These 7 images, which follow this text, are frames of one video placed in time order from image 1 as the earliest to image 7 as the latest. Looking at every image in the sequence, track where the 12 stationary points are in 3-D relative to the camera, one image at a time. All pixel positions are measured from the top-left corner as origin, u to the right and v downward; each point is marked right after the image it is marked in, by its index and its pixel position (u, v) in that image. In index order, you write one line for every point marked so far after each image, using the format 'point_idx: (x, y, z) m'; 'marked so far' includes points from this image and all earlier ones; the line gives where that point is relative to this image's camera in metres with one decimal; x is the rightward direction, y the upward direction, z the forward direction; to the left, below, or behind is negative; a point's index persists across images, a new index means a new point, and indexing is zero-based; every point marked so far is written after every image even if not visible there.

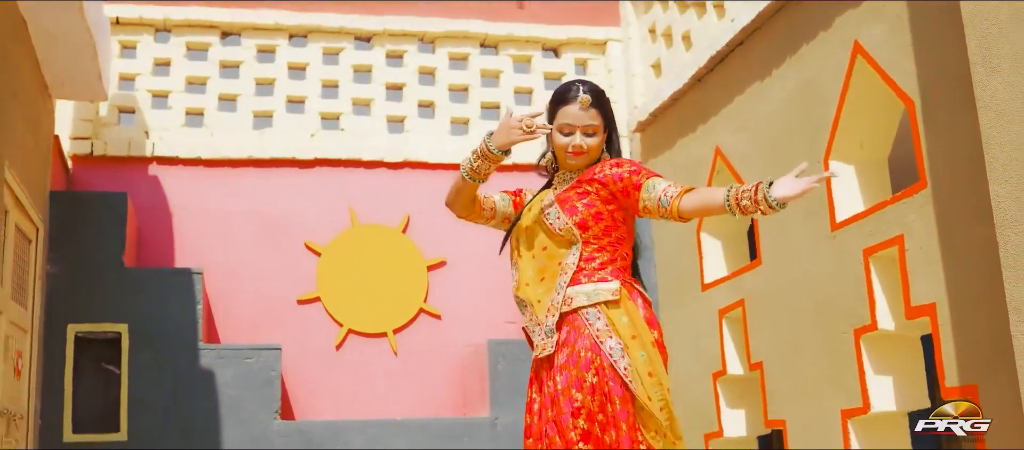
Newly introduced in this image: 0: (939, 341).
0: (+1.5, -0.4, +3.1) m
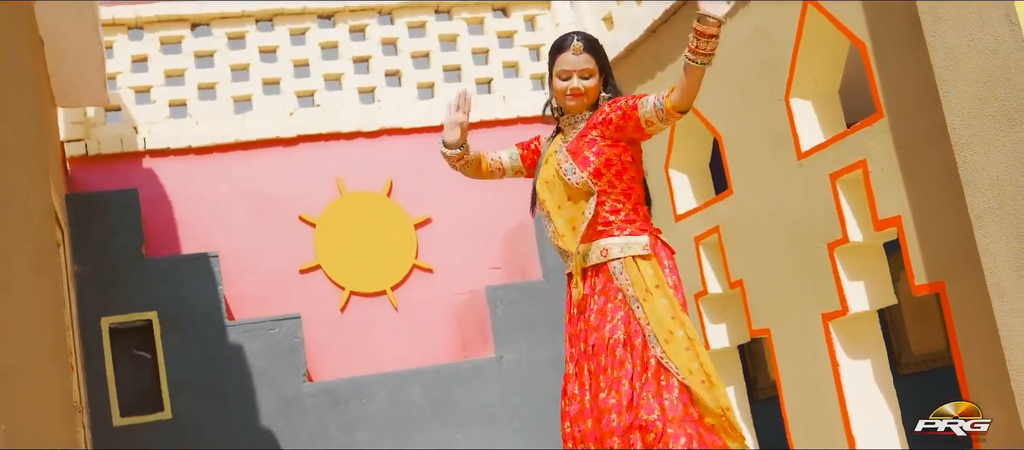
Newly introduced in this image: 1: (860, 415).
0: (+1.6, -0.1, +3.7) m
1: (+1.6, -0.9, +4.1) m
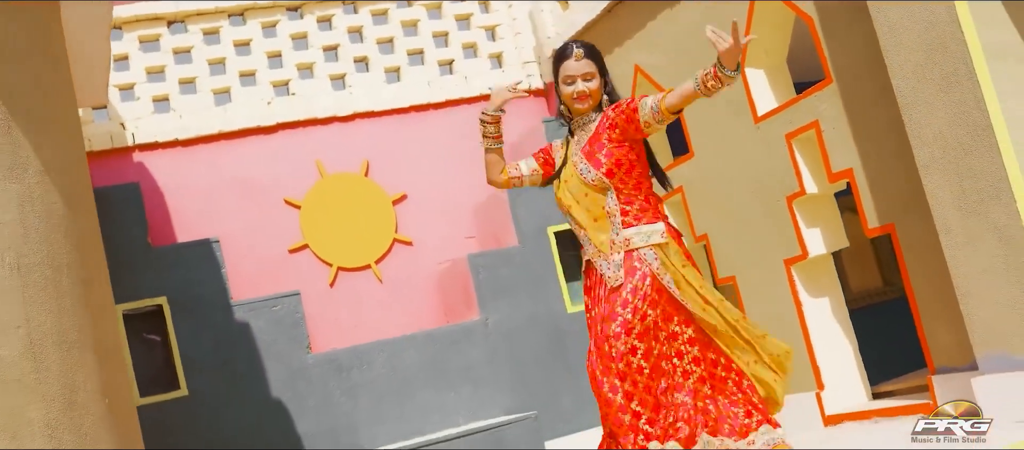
0: (+1.7, +0.1, +4.2) m
1: (+1.6, -0.6, +4.7) m
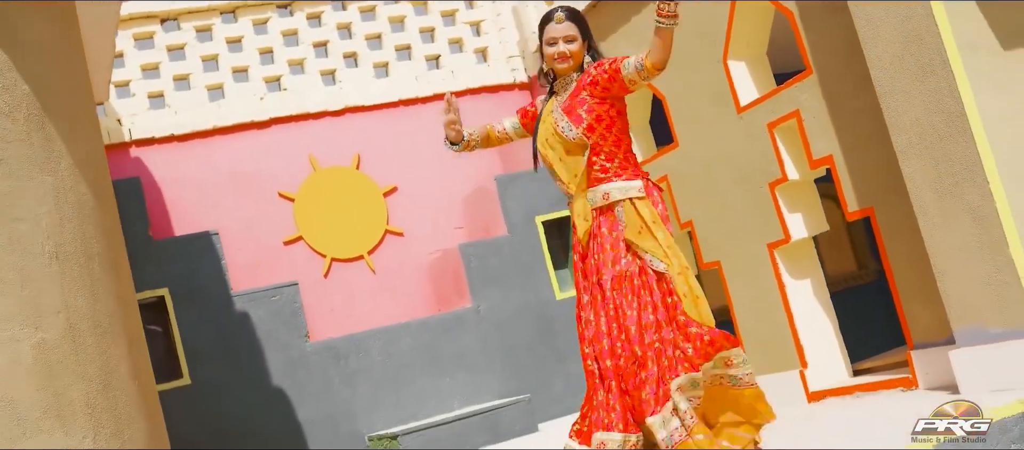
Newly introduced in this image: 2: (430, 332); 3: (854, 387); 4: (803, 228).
0: (+1.6, +0.2, +4.5) m
1: (+1.6, -0.6, +5.0) m
2: (-0.6, -0.7, +6.0) m
3: (+1.8, -0.8, +4.6) m
4: (+1.6, 0.0, +4.9) m
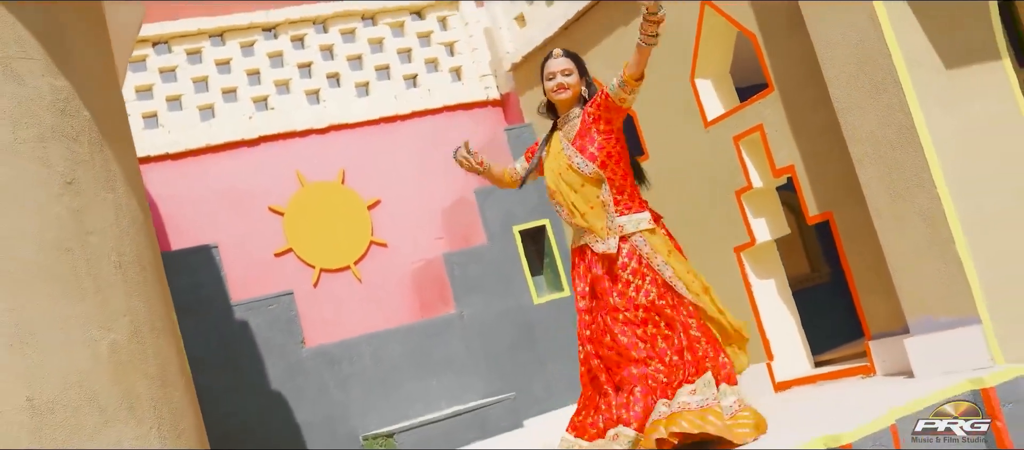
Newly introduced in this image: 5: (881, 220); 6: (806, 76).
0: (+1.6, +0.2, +4.9) m
1: (+1.6, -0.6, +5.4) m
2: (-0.7, -0.8, +6.3) m
3: (+1.7, -0.8, +5.0) m
4: (+1.5, 0.0, +5.4) m
5: (+1.8, 0.0, +4.3) m
6: (+1.6, +0.8, +4.8) m
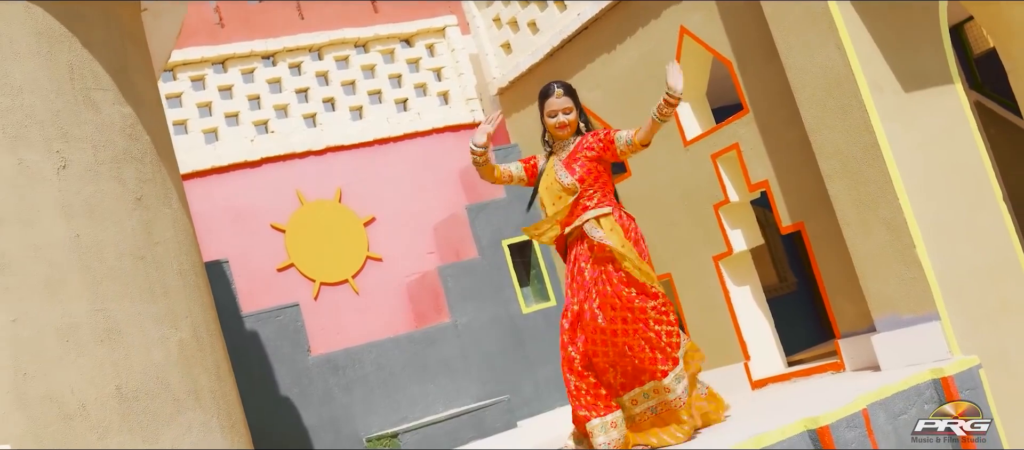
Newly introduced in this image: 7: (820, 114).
0: (+1.6, +0.2, +5.4) m
1: (+1.5, -0.6, +5.9) m
2: (-0.7, -0.9, +6.7) m
3: (+1.7, -0.9, +5.5) m
4: (+1.5, -0.1, +5.9) m
5: (+1.8, 0.0, +4.8) m
6: (+1.6, +0.8, +5.3) m
7: (+1.7, +0.6, +4.8) m
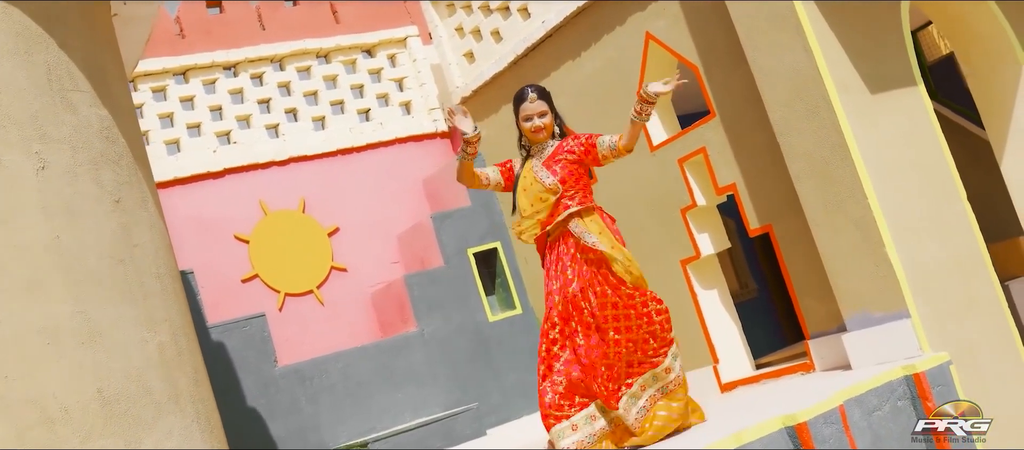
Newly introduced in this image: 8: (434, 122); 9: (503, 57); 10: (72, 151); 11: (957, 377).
0: (+1.4, +0.1, +5.5) m
1: (+1.4, -0.7, +5.9) m
2: (-1.0, -1.0, +6.6) m
3: (+1.6, -0.9, +5.6) m
4: (+1.3, -0.1, +5.9) m
5: (+1.7, 0.0, +4.9) m
6: (+1.4, +0.7, +5.4) m
7: (+1.5, +0.6, +4.9) m
8: (-0.7, +0.9, +7.9) m
9: (-0.1, +1.4, +7.2) m
10: (-1.5, +0.3, +3.1) m
11: (+2.2, -0.8, +4.5) m
